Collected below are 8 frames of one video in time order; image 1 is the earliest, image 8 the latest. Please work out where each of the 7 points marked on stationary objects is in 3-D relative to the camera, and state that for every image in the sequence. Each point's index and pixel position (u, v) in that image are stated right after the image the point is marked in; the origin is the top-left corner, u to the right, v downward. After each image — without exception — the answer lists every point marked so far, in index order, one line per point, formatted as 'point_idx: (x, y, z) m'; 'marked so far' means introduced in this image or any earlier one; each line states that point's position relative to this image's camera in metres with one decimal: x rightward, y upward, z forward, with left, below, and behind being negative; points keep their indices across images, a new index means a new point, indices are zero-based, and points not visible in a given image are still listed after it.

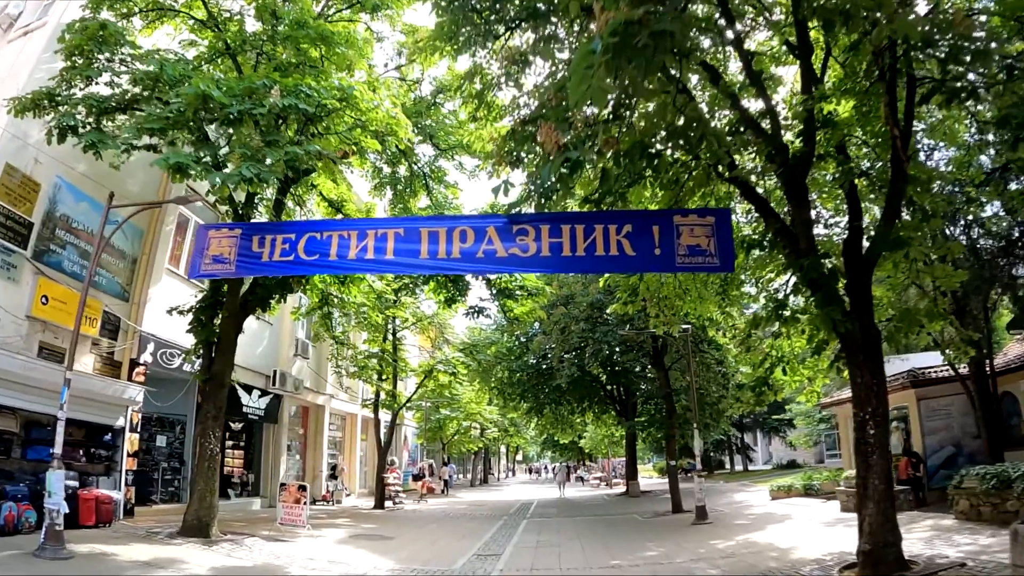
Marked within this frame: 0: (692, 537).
0: (+2.6, -3.6, +12.9) m
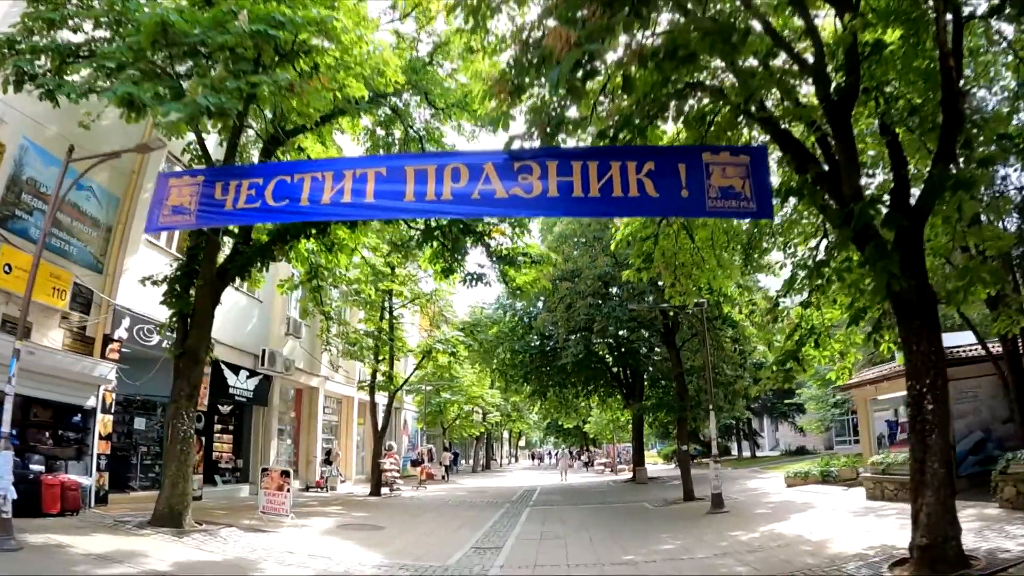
0: (+2.6, -3.1, +11.8) m
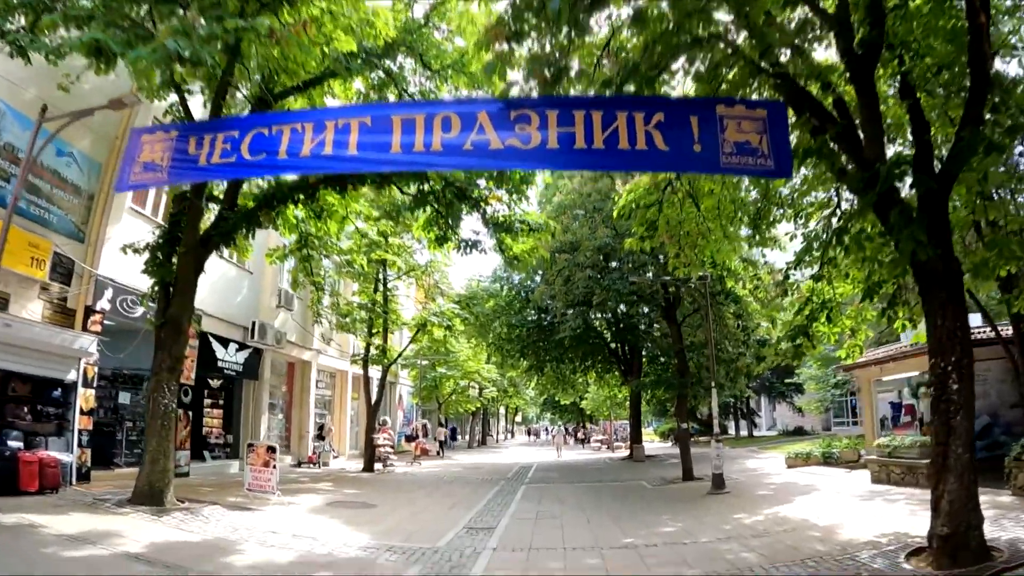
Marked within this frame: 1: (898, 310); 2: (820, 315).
0: (+2.5, -2.8, +11.4) m
1: (+4.1, -0.2, +9.6) m
2: (+3.5, -0.3, +10.4) m
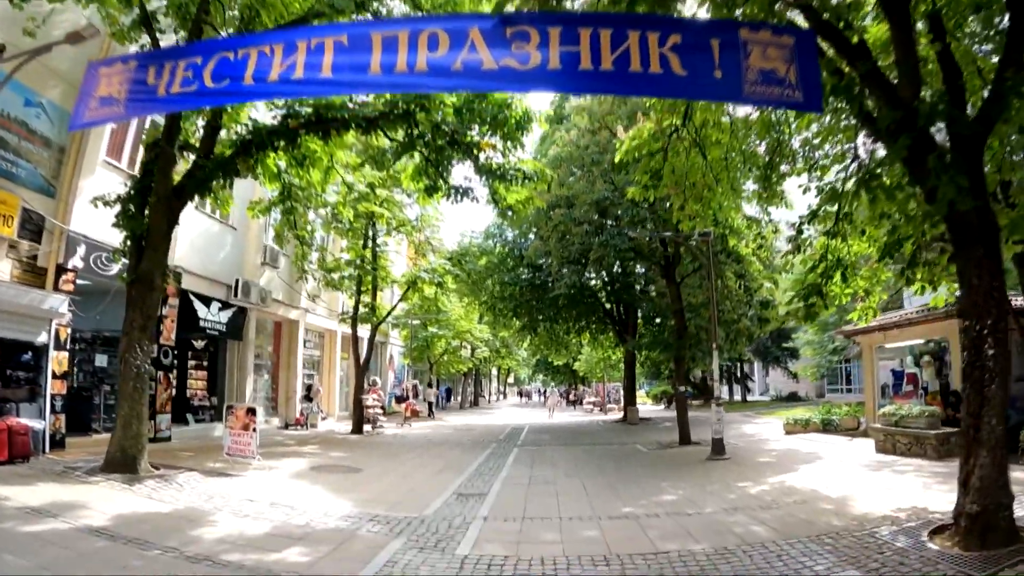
0: (+2.4, -2.3, +10.9) m
1: (+4.0, +0.2, +9.0) m
2: (+3.4, +0.2, +9.8) m
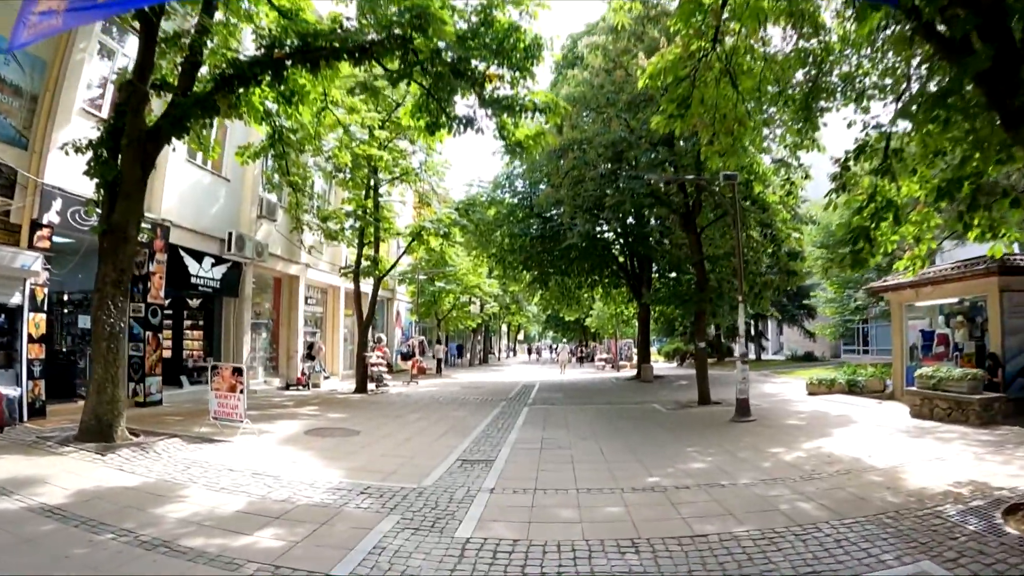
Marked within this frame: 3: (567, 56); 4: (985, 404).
0: (+2.5, -1.7, +10.0) m
1: (+4.1, +0.7, +8.0) m
2: (+3.5, +0.7, +8.8) m
3: (+1.1, +4.6, +17.8) m
4: (+6.2, -1.5, +11.9) m
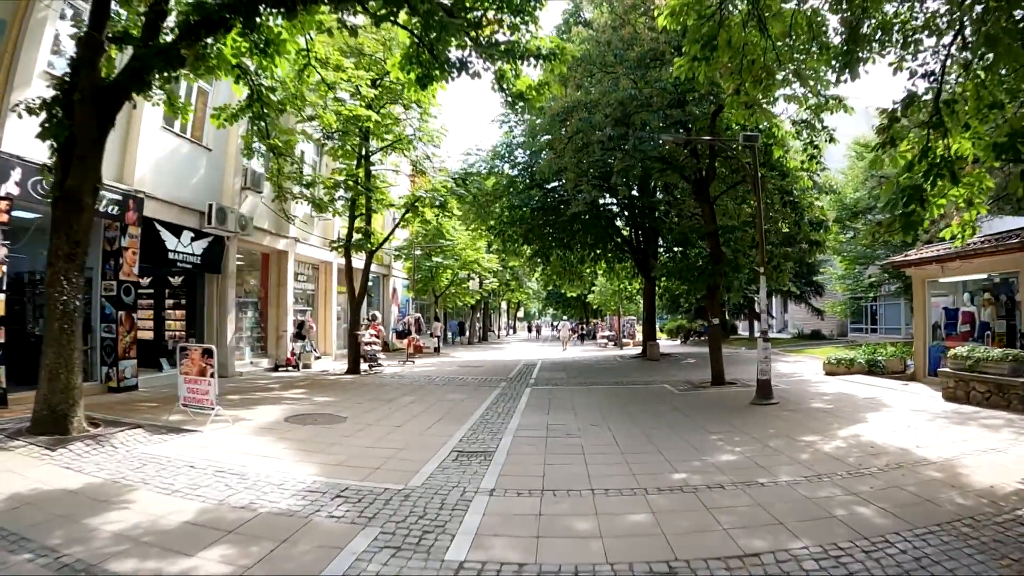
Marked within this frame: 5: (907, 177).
0: (+2.6, -1.4, +9.0) m
1: (+4.1, +1.0, +7.0) m
2: (+3.5, +1.0, +7.7) m
3: (+1.1, +5.1, +16.7) m
4: (+6.2, -1.1, +10.9) m
5: (+3.3, +0.9, +7.6) m
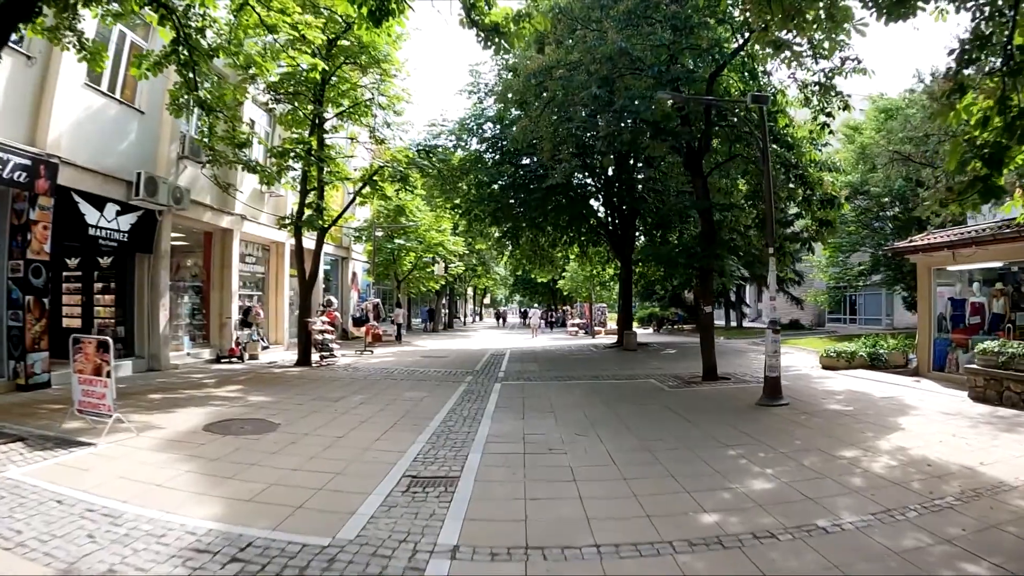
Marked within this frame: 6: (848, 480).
0: (+2.3, -1.2, +7.5) m
1: (+4.0, +1.1, +5.5) m
2: (+3.3, +1.1, +6.2) m
3: (+0.6, +5.3, +15.0) m
4: (+5.9, -0.9, +9.5) m
5: (+3.1, +1.1, +6.1) m
6: (+2.1, -1.2, +5.8) m
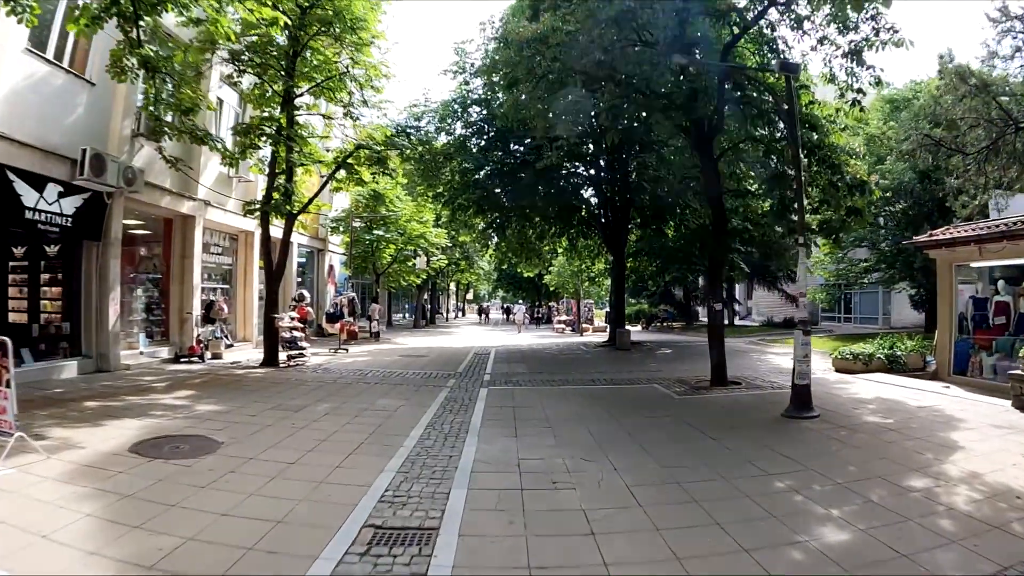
0: (+2.3, -1.2, +6.2) m
1: (+4.0, +1.1, +4.3) m
2: (+3.3, +1.2, +4.9) m
3: (+0.5, +5.4, +13.7) m
4: (+5.8, -0.9, +8.3) m
5: (+3.1, +1.1, +4.8) m
6: (+2.1, -1.2, +4.5) m
